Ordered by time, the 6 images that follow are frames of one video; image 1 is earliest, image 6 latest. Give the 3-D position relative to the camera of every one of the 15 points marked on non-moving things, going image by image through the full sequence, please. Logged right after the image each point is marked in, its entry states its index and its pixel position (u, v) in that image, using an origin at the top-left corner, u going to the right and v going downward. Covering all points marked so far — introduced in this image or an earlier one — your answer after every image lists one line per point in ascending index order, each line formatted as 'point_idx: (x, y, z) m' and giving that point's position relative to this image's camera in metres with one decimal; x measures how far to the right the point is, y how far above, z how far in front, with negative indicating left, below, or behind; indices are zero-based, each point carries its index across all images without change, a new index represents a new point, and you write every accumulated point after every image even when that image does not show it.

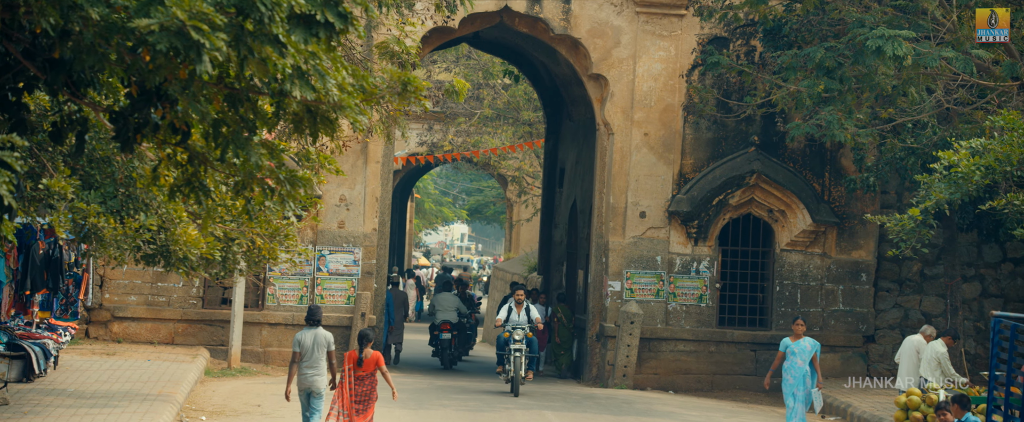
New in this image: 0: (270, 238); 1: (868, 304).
0: (-2.5, -0.3, +12.7) m
1: (+4.7, -1.2, +16.6) m
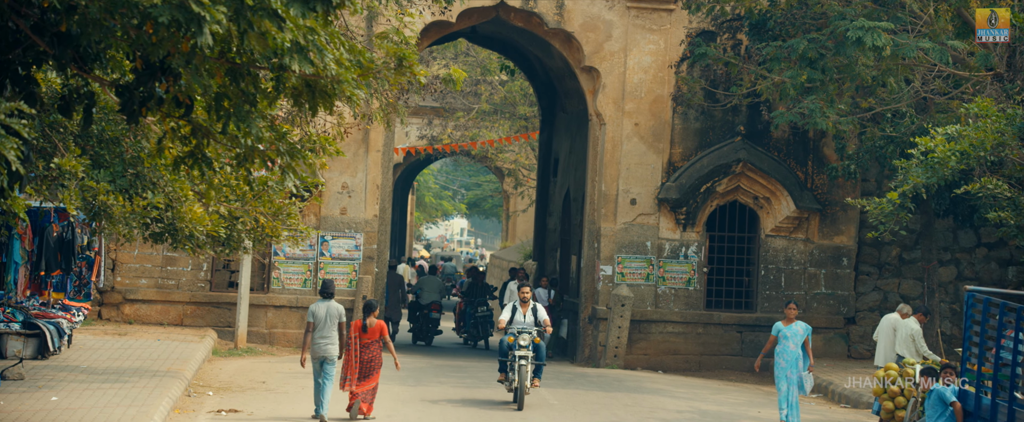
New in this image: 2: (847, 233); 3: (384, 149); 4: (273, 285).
0: (-2.6, -0.1, +13.3) m
1: (+4.7, -1.0, +17.3) m
2: (+4.6, -0.3, +17.3) m
3: (-1.8, +0.9, +17.3) m
4: (-3.3, -1.0, +17.2) m
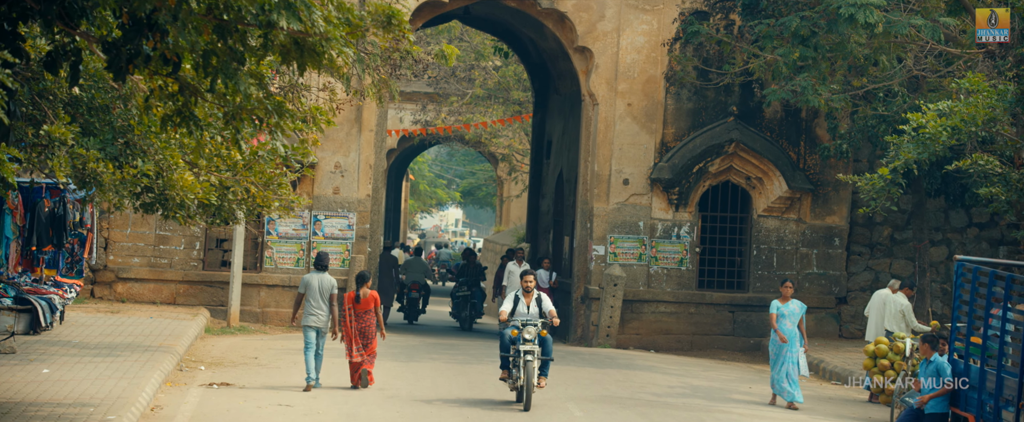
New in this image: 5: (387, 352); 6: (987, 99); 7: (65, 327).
0: (-2.6, +0.3, +13.3) m
1: (+4.6, -0.8, +17.3) m
2: (+4.5, 0.0, +17.3) m
3: (-1.9, +1.1, +17.3) m
4: (-3.4, -0.7, +17.2) m
5: (-1.6, -1.8, +15.6) m
6: (+5.1, +1.2, +13.5) m
7: (-5.7, -1.5, +15.9) m
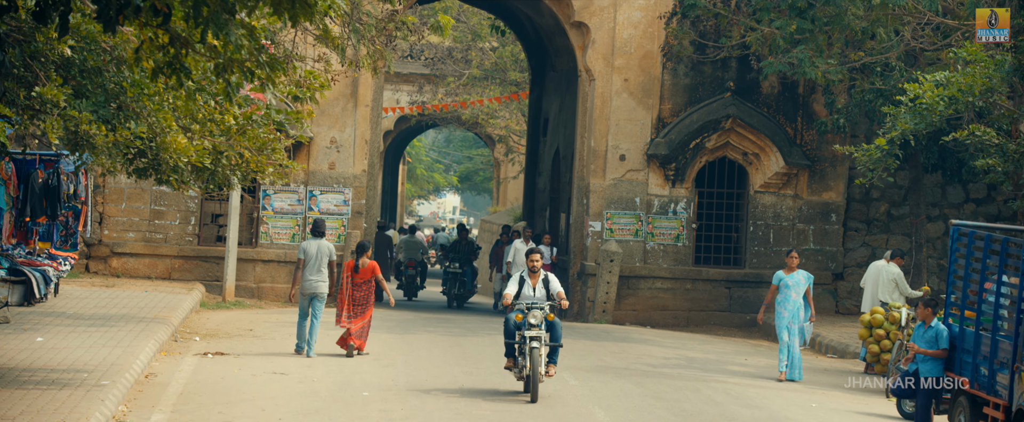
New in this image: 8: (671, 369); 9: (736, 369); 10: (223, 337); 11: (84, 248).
0: (-2.7, +0.6, +13.3) m
1: (+4.5, -0.5, +17.3) m
2: (+4.5, +0.3, +17.3) m
3: (-1.9, +1.5, +17.3) m
4: (-3.4, -0.4, +17.1) m
5: (-1.6, -1.4, +15.6) m
6: (+5.1, +1.5, +13.5) m
7: (-5.7, -1.1, +15.8) m
8: (+1.7, -1.7, +13.7) m
9: (+2.5, -1.8, +14.0) m
10: (-3.4, -1.5, +14.9) m
11: (-5.9, -0.5, +17.1) m
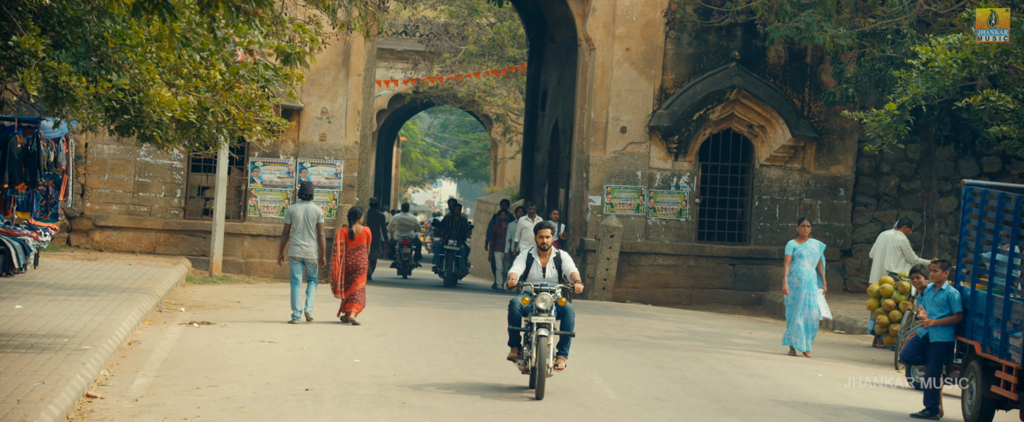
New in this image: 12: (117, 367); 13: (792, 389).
0: (-2.7, +1.0, +12.7) m
1: (+4.5, -0.1, +16.7) m
2: (+4.4, +0.6, +16.7) m
3: (-1.9, +1.8, +16.7) m
4: (-3.5, 0.0, +16.6) m
5: (-1.7, -1.0, +15.0) m
6: (+5.0, +1.9, +12.9) m
7: (-5.8, -0.7, +15.2) m
8: (+1.7, -1.4, +13.1) m
9: (+2.5, -1.4, +13.4) m
10: (-3.5, -1.1, +14.3) m
11: (-5.9, -0.1, +16.5) m
12: (-3.5, -1.4, +11.1) m
13: (+2.3, -1.5, +10.7) m
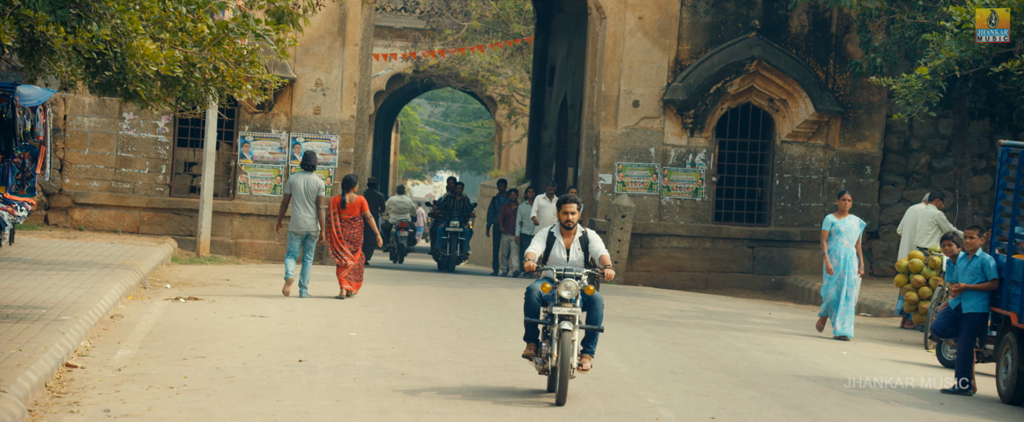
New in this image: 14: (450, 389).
0: (-2.6, +1.3, +11.8) m
1: (+4.5, +0.1, +15.8) m
2: (+4.5, +0.8, +15.8) m
3: (-1.9, +2.1, +15.8) m
4: (-3.4, +0.2, +15.6) m
5: (-1.6, -0.8, +14.0) m
6: (+5.1, +2.2, +12.0) m
7: (-5.7, -0.4, +14.3) m
8: (+1.7, -1.1, +12.1) m
9: (+2.5, -1.1, +12.5) m
10: (-3.4, -0.8, +13.4) m
11: (-5.8, +0.2, +15.6) m
12: (-3.4, -1.0, +10.1) m
13: (+2.4, -1.2, +9.7) m
14: (-0.4, -1.1, +8.1) m
